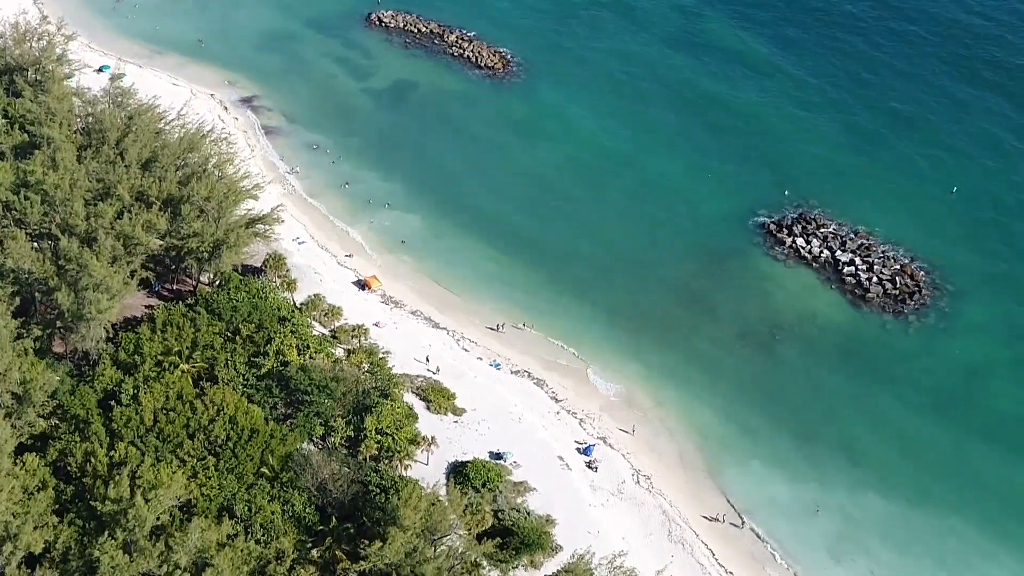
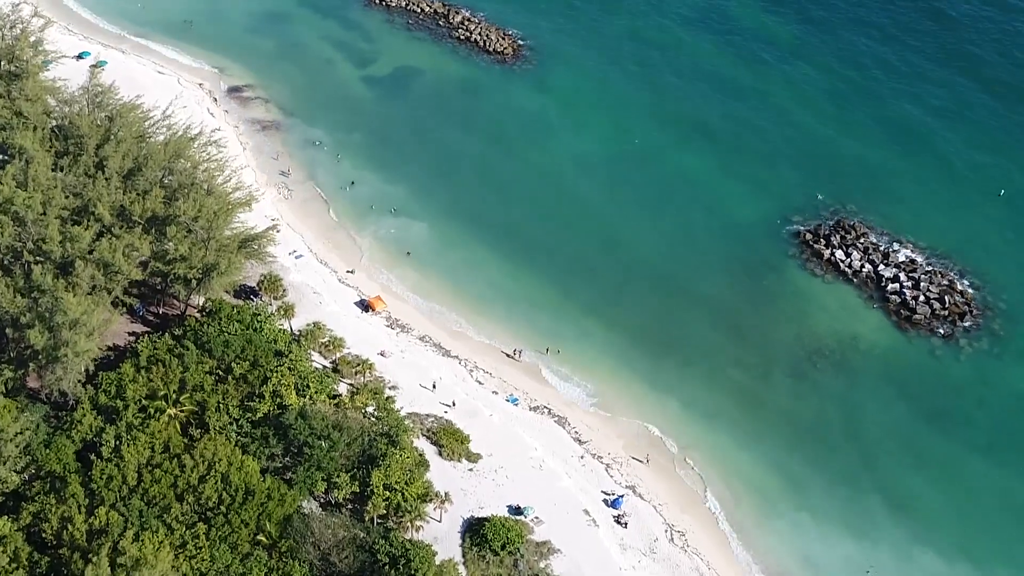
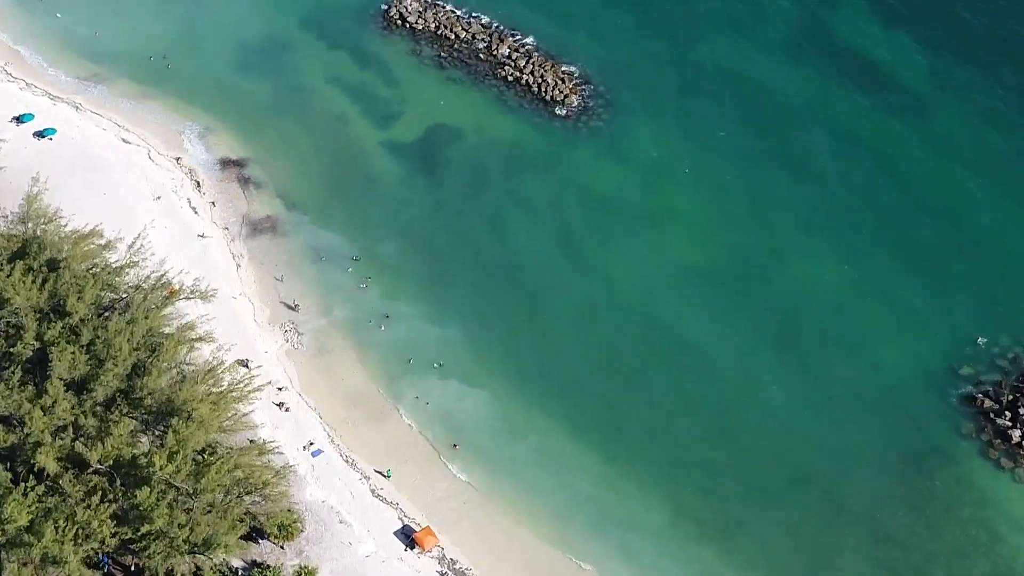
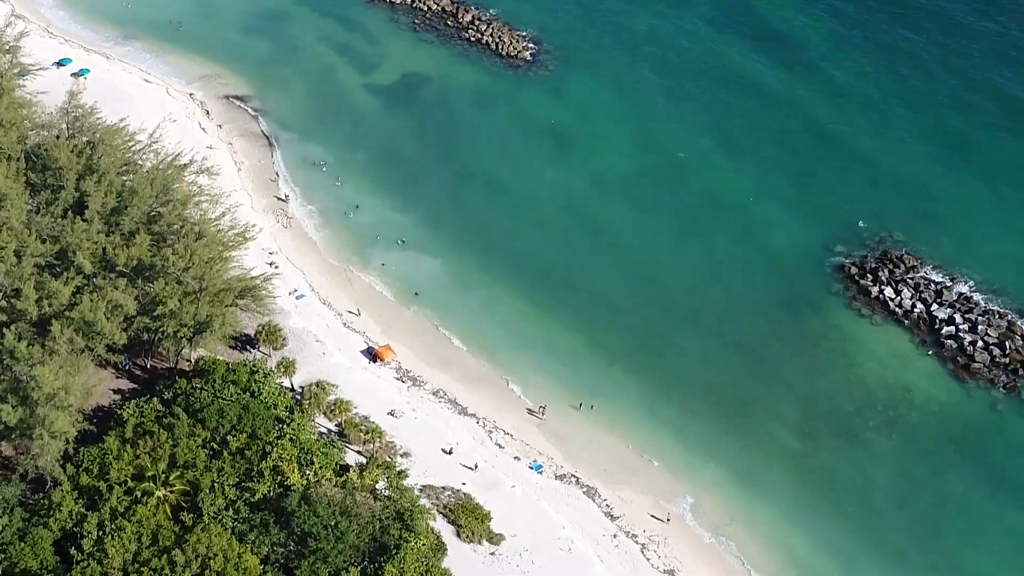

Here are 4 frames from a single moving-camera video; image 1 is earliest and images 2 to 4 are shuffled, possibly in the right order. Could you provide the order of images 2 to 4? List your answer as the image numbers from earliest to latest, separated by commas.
2, 4, 3
